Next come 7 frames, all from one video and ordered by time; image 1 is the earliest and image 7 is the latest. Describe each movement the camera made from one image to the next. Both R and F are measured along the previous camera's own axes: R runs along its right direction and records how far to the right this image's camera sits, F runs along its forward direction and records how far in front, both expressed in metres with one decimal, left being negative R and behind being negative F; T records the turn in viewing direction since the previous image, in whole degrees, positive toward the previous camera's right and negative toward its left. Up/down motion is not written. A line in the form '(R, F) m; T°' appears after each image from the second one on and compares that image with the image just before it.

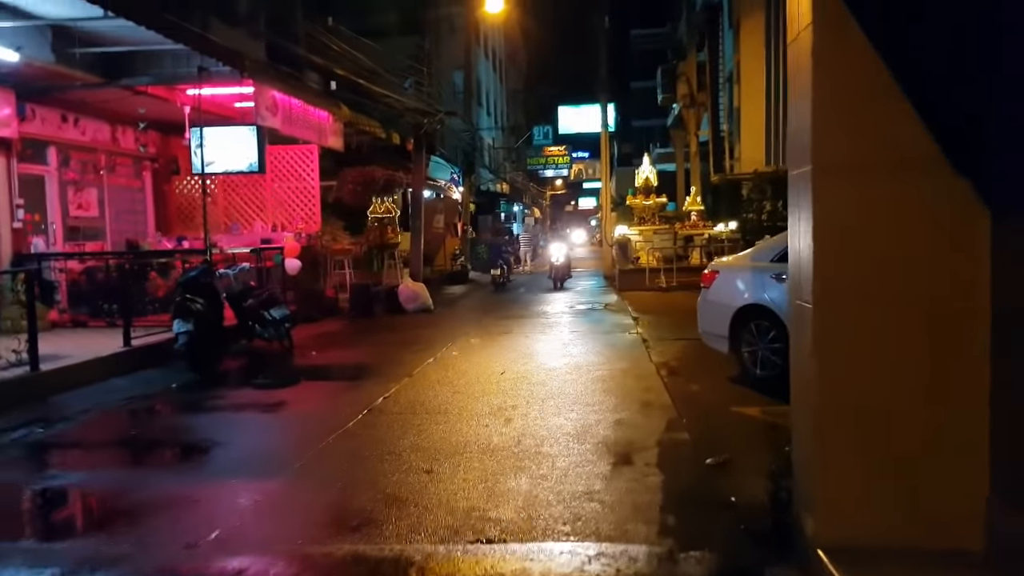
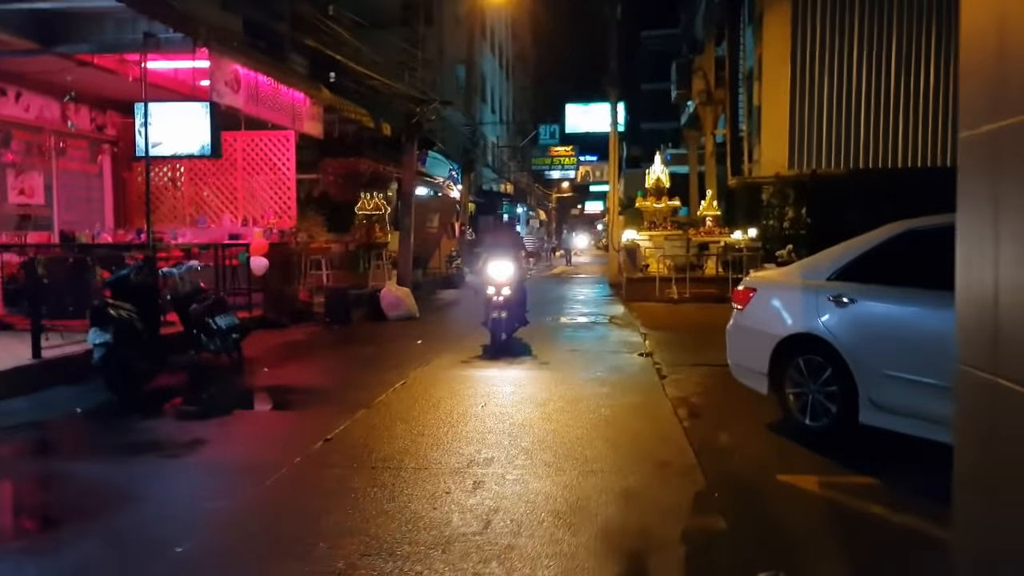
(+0.2, +1.9) m; 0°
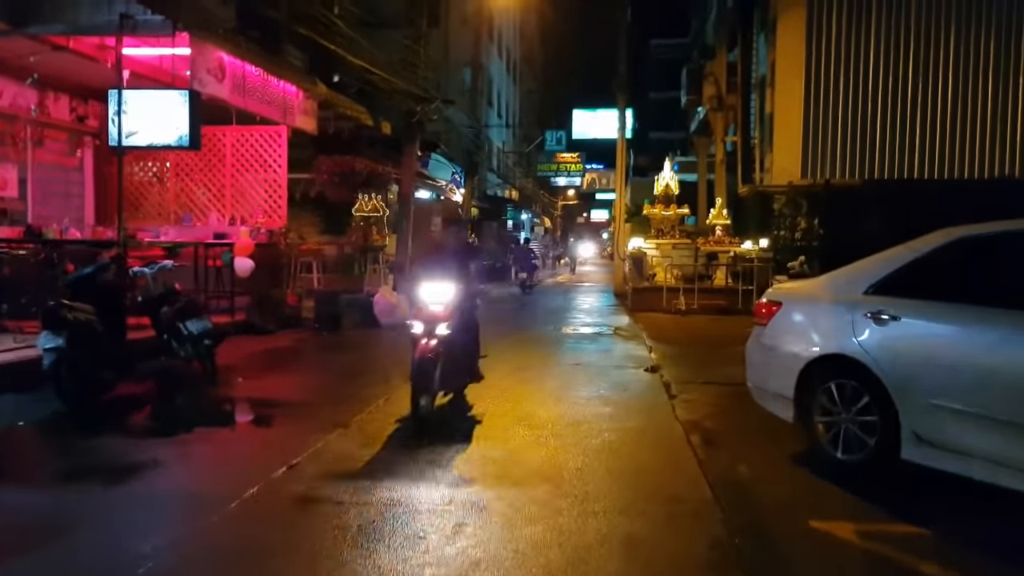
(+0.1, +0.8) m; 0°
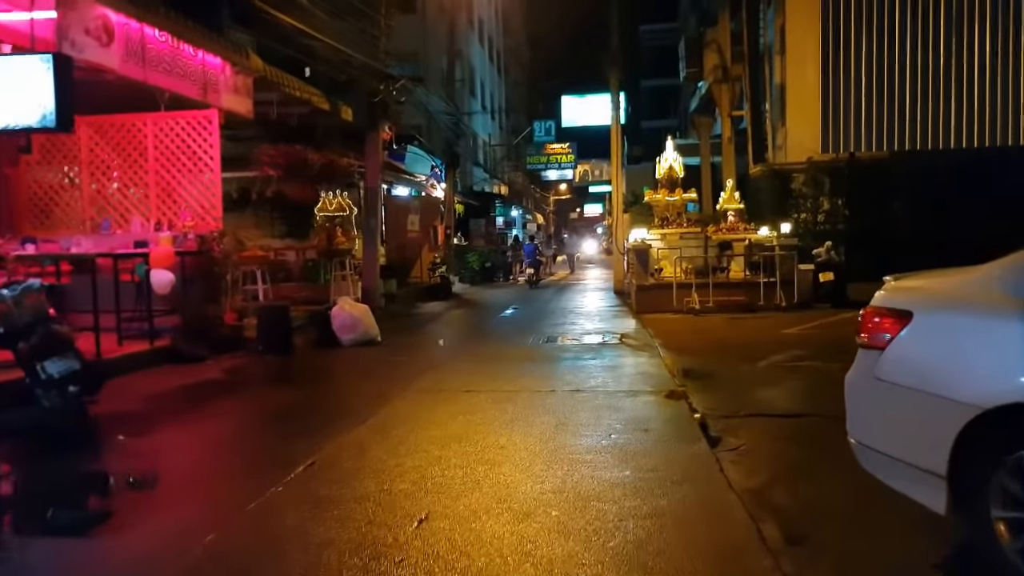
(+0.2, +2.5) m; 0°
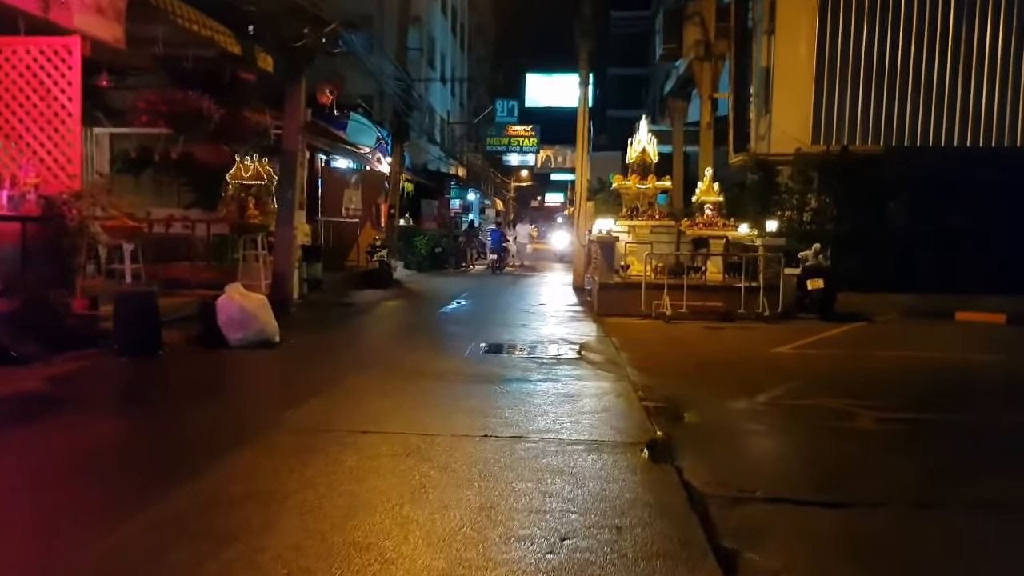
(+0.3, +2.5) m; +3°
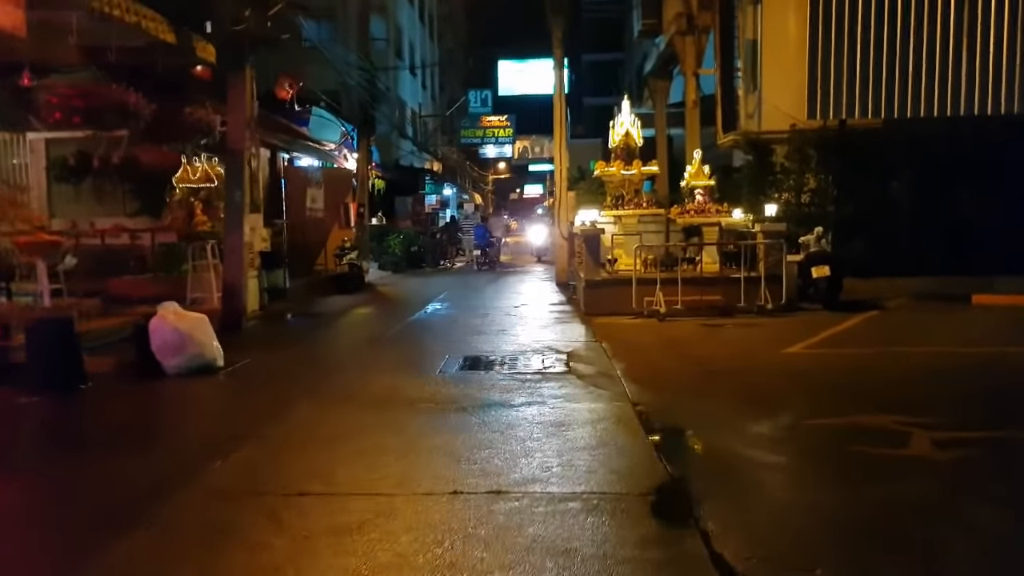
(+0.1, +1.3) m; +1°
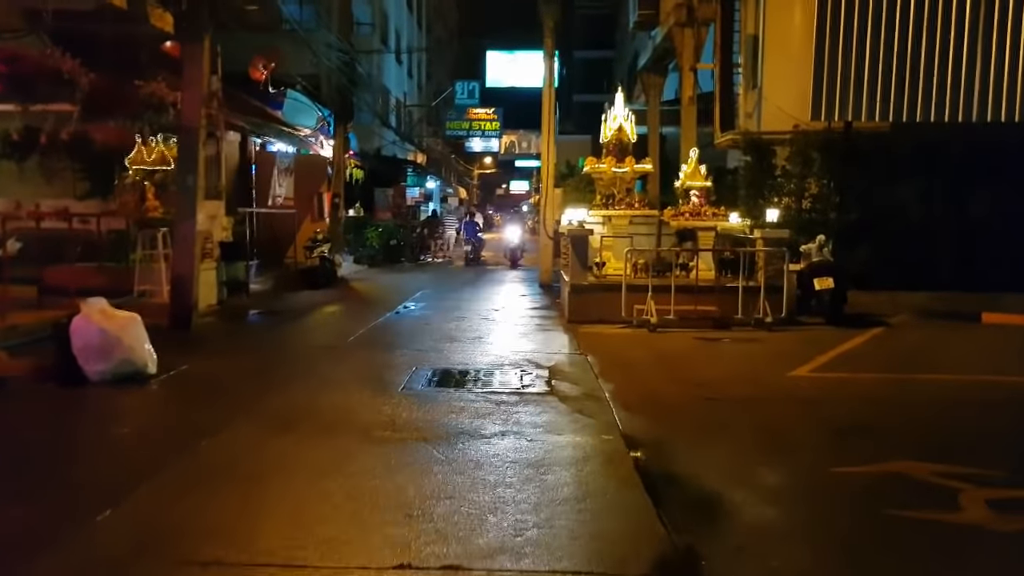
(+0.1, +1.1) m; +1°
